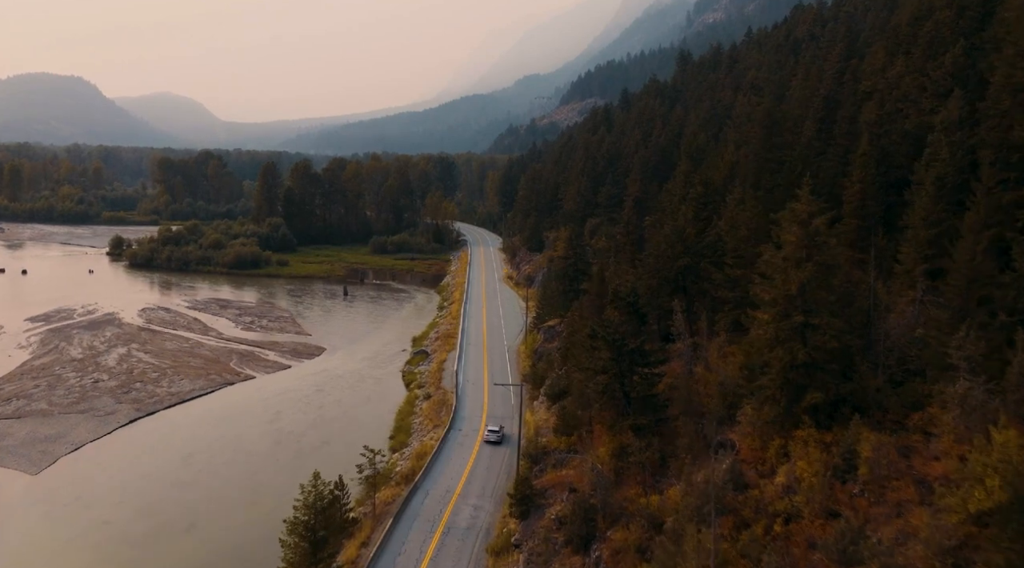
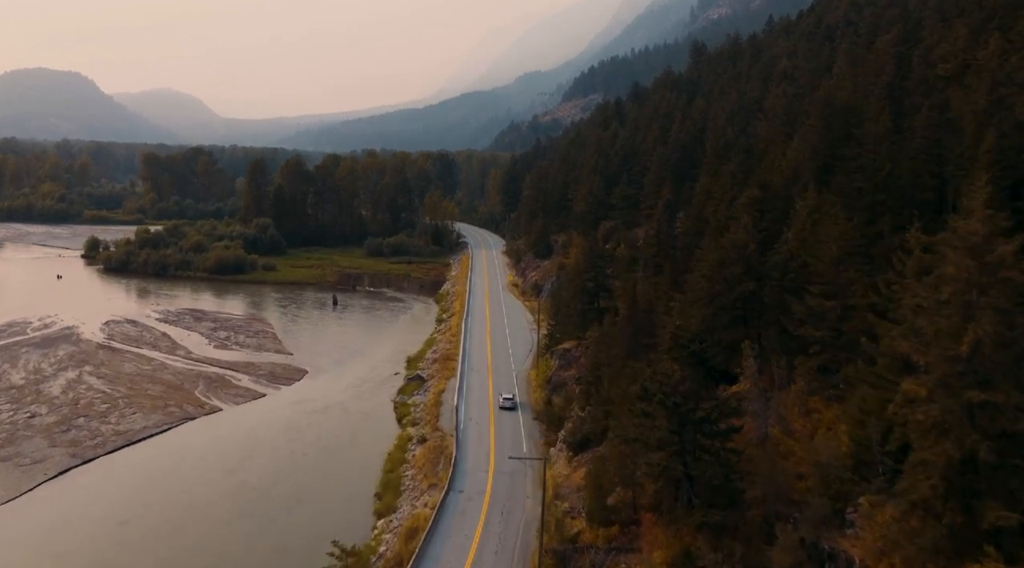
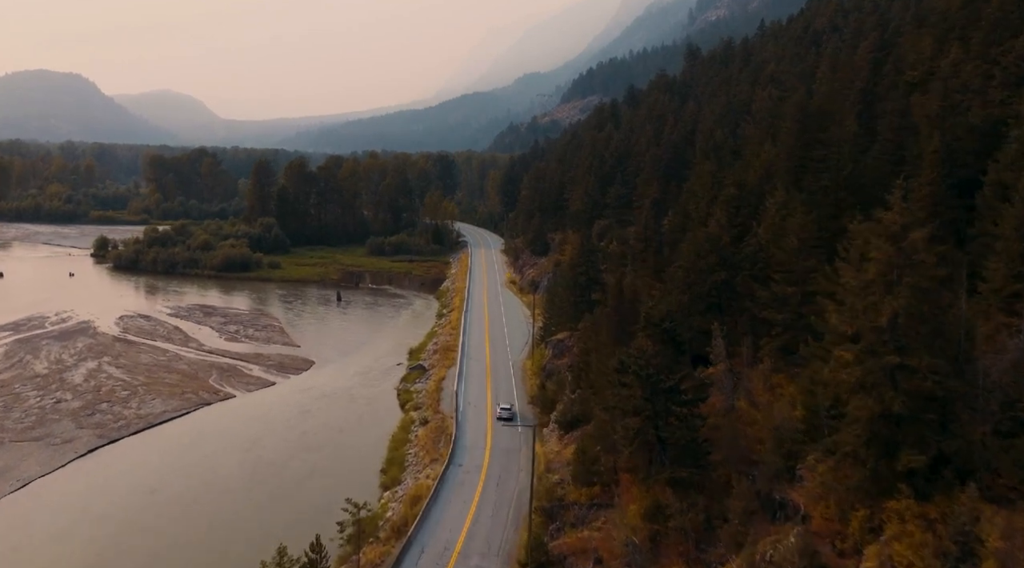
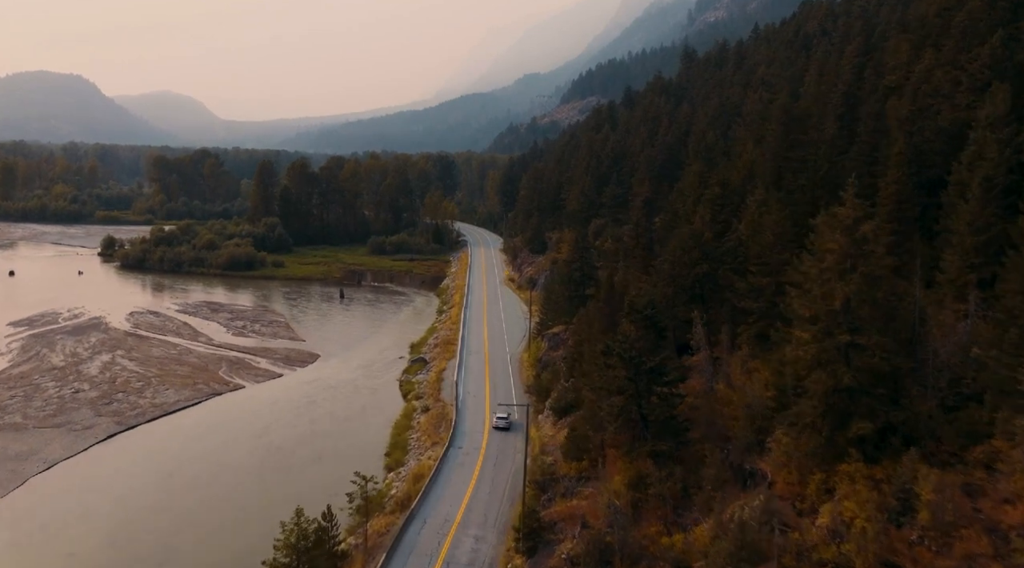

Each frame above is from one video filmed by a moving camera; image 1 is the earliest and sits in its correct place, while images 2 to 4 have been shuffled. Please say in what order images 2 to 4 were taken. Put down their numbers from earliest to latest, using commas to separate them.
4, 3, 2
